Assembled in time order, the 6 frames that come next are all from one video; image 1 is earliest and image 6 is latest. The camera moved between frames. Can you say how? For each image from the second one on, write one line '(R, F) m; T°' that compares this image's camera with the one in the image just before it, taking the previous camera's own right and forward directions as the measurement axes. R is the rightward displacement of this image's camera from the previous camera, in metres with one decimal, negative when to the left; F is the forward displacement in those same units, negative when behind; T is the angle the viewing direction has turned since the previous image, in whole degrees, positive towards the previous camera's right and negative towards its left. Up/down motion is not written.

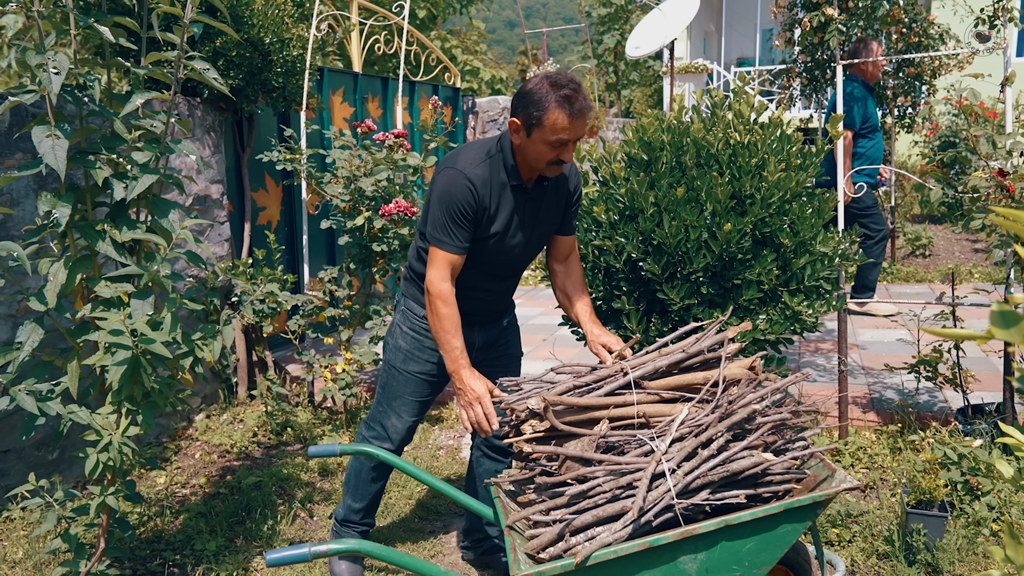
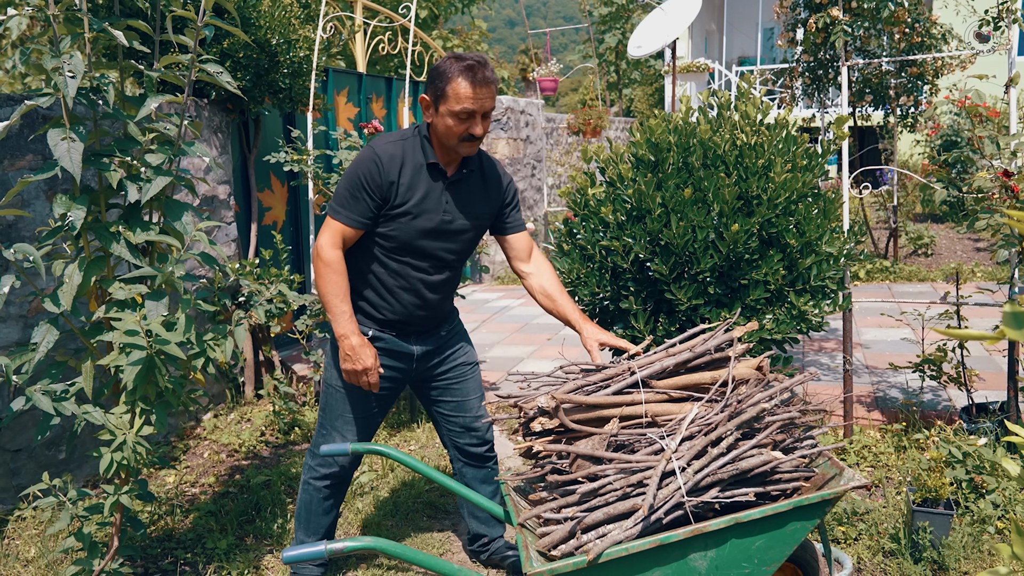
(0.0, 0.0) m; 0°
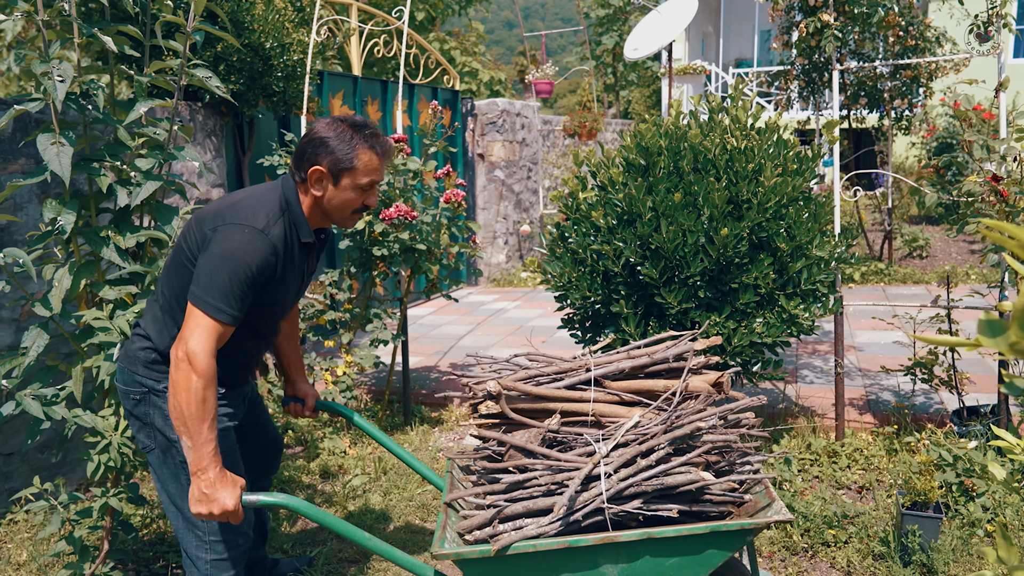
(0.0, 0.0) m; 0°
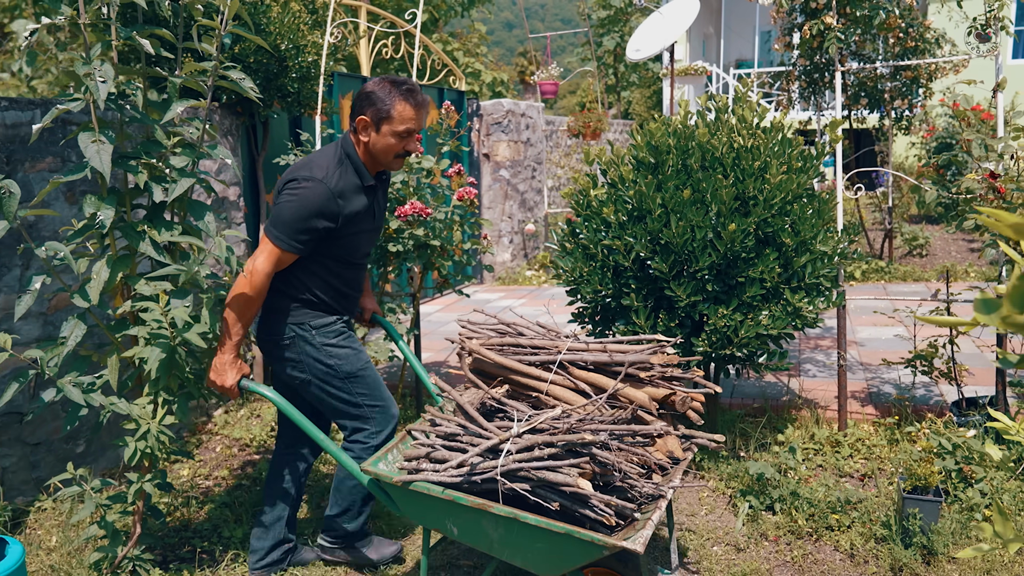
(-0.1, -0.1) m; 0°
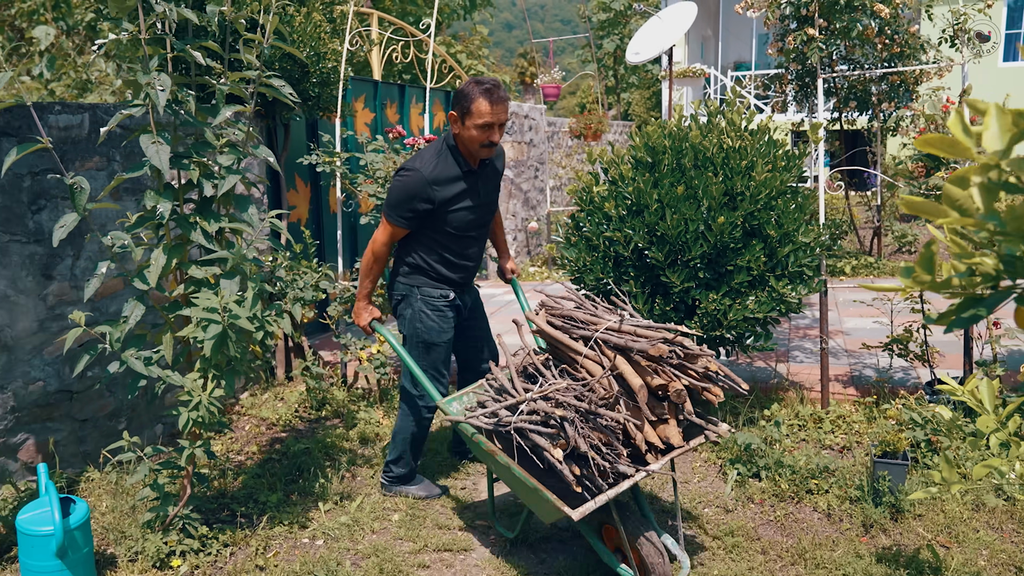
(-0.1, -0.4) m; 0°
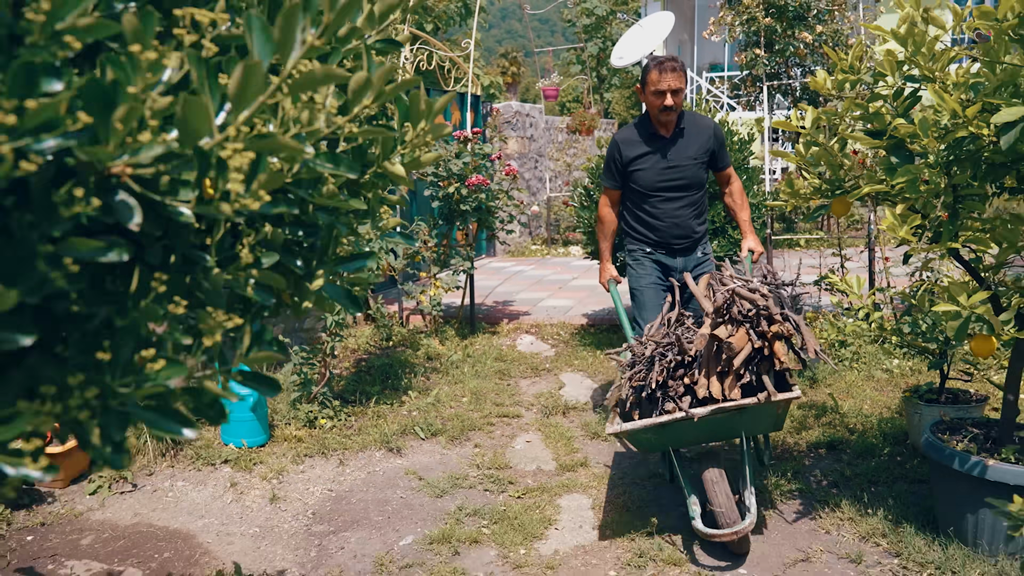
(-0.4, -1.7) m; +1°
